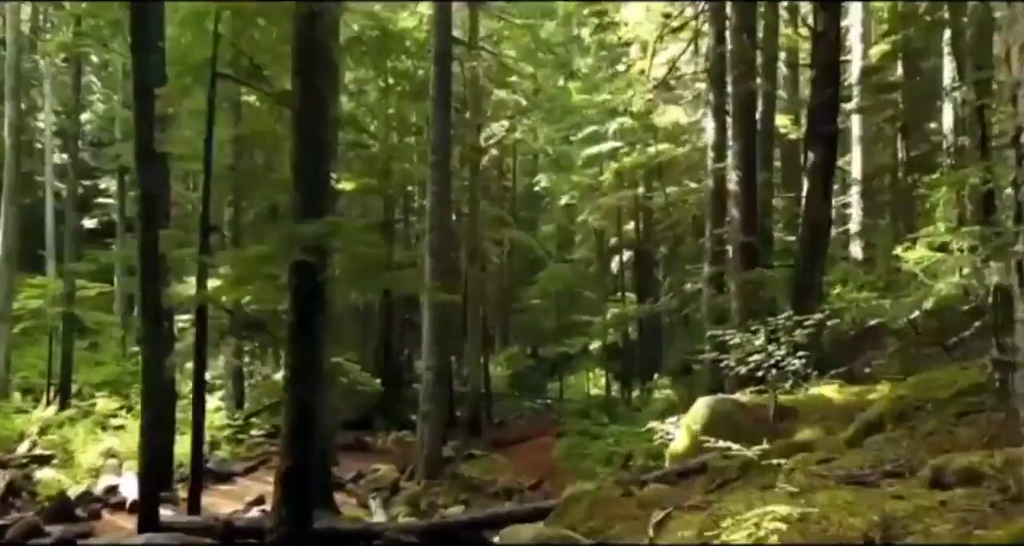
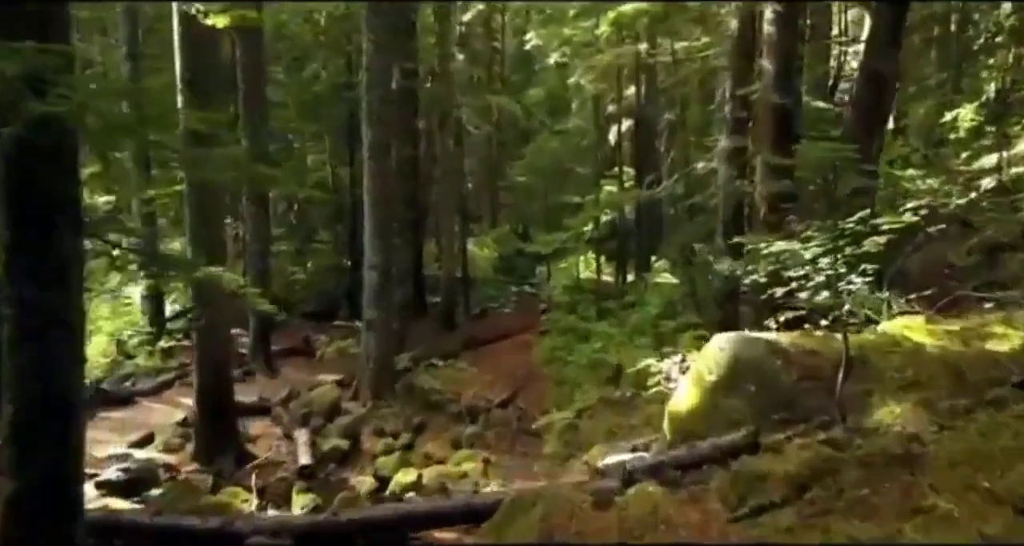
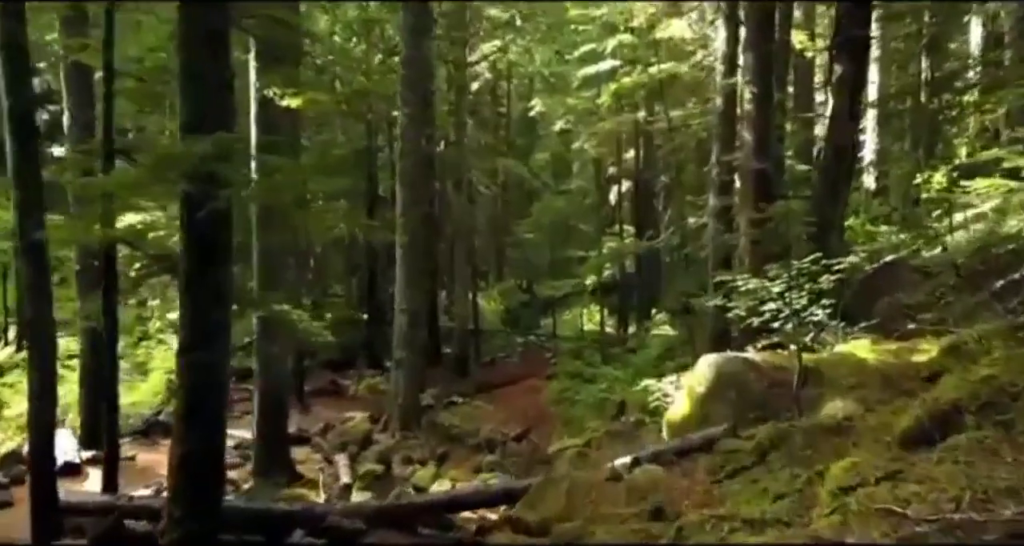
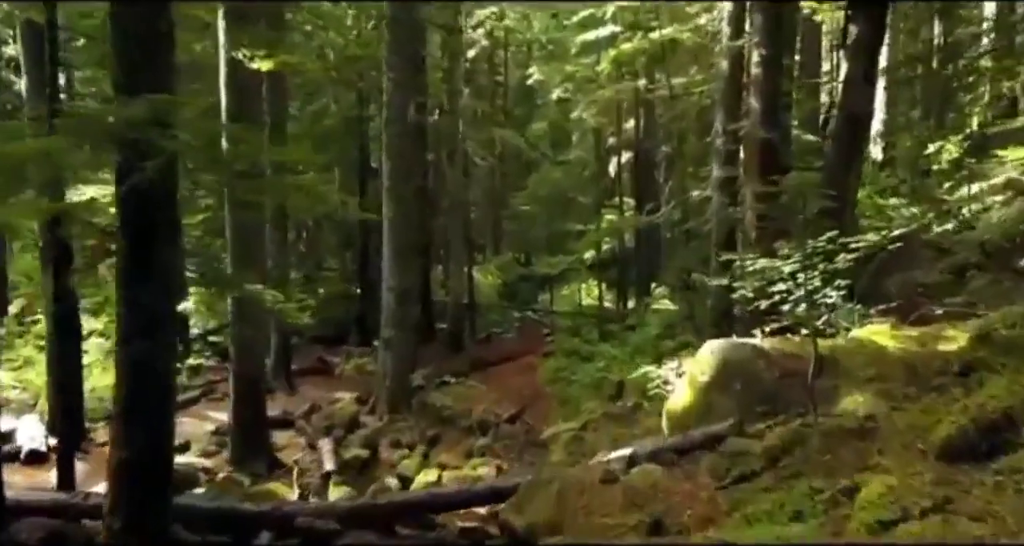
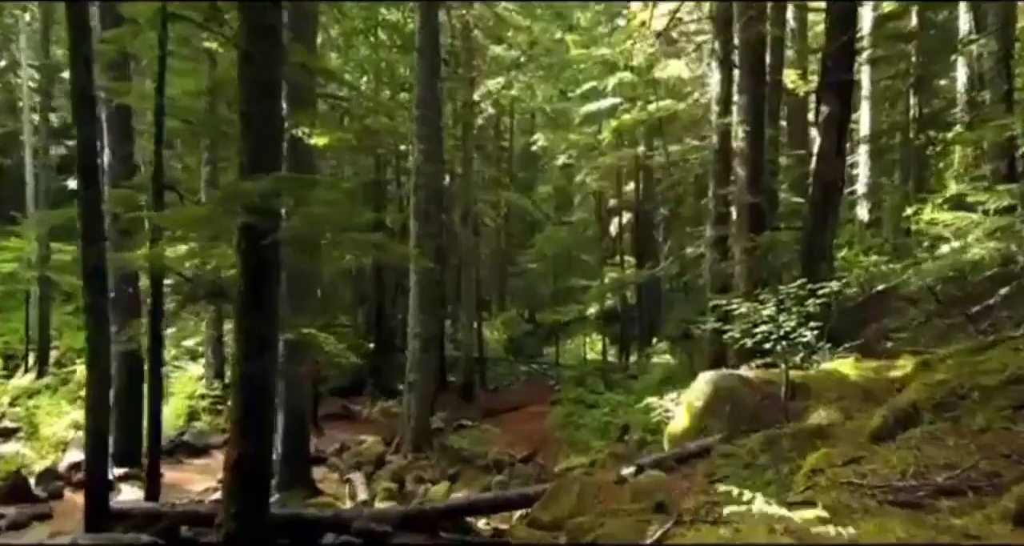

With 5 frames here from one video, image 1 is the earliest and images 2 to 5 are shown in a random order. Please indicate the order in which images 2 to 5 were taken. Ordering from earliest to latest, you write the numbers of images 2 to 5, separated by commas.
5, 3, 4, 2
